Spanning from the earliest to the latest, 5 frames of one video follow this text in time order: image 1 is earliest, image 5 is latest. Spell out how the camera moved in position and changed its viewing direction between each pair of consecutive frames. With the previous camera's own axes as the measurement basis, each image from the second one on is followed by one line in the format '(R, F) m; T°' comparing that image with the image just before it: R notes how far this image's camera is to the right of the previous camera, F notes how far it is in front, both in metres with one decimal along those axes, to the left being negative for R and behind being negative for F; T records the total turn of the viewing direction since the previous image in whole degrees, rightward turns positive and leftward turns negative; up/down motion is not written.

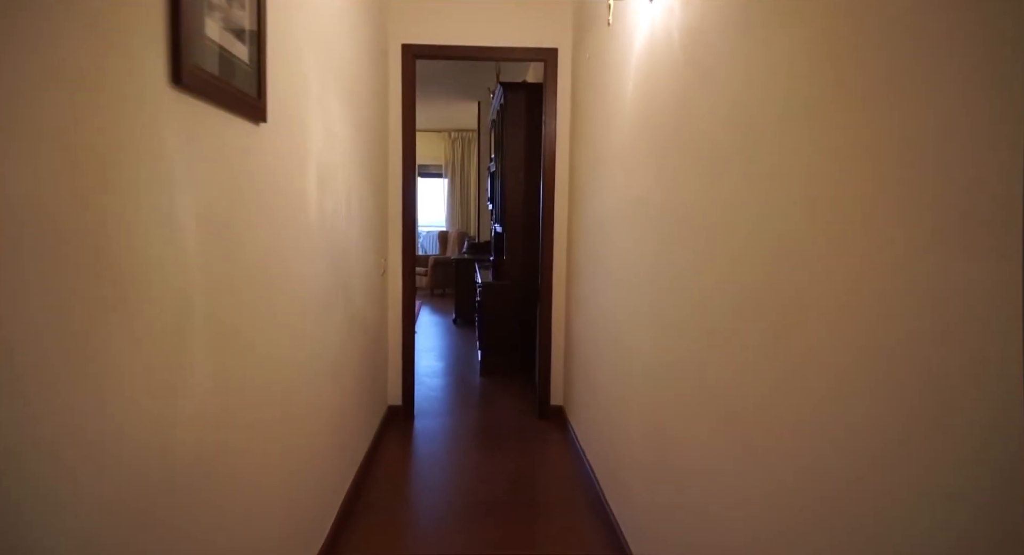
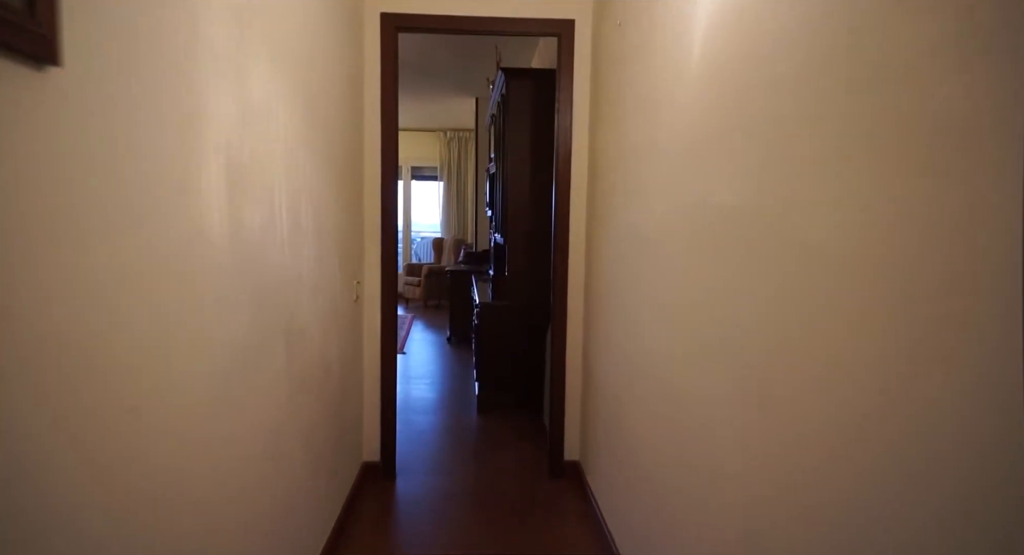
(0.0, +0.5) m; 0°
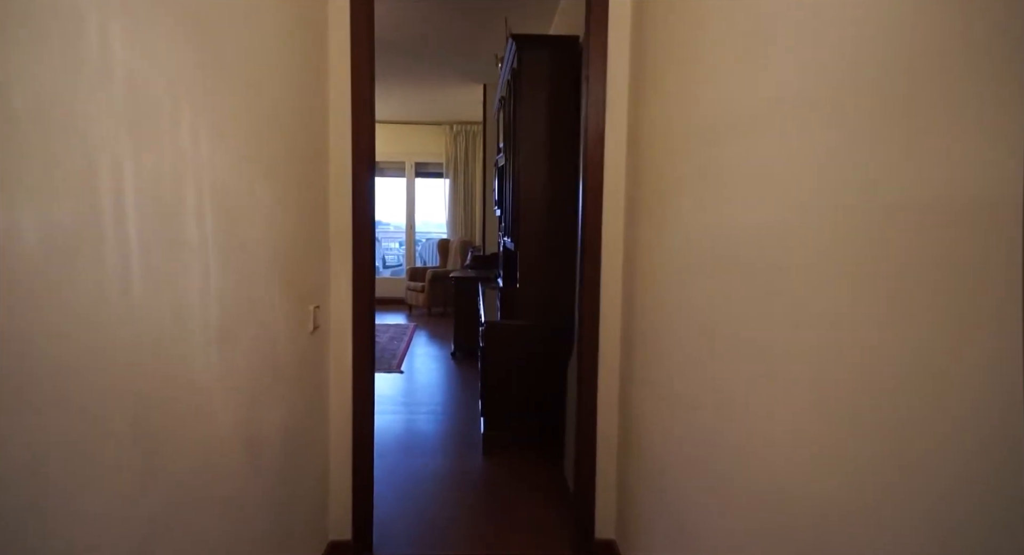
(0.0, +0.6) m; -1°
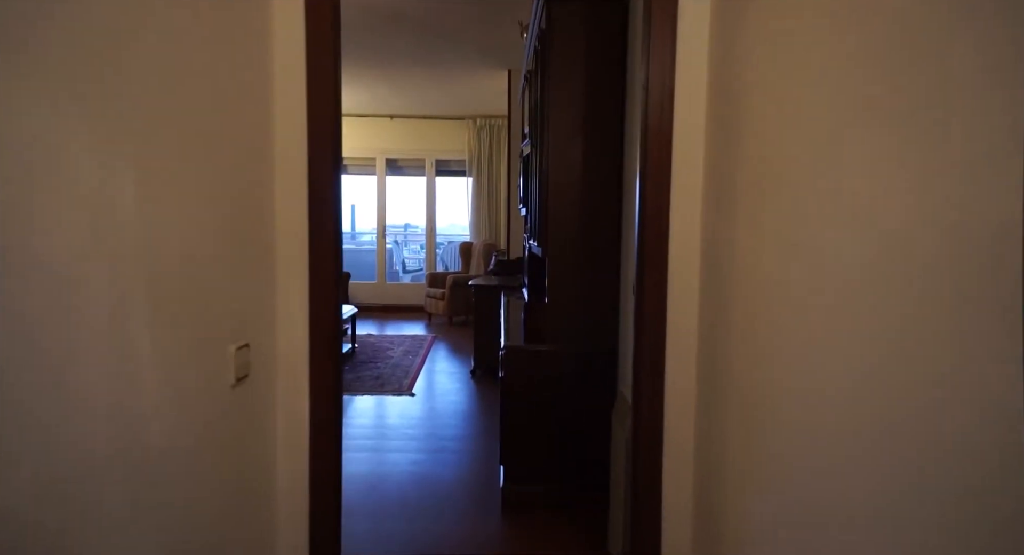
(0.0, +0.6) m; -3°
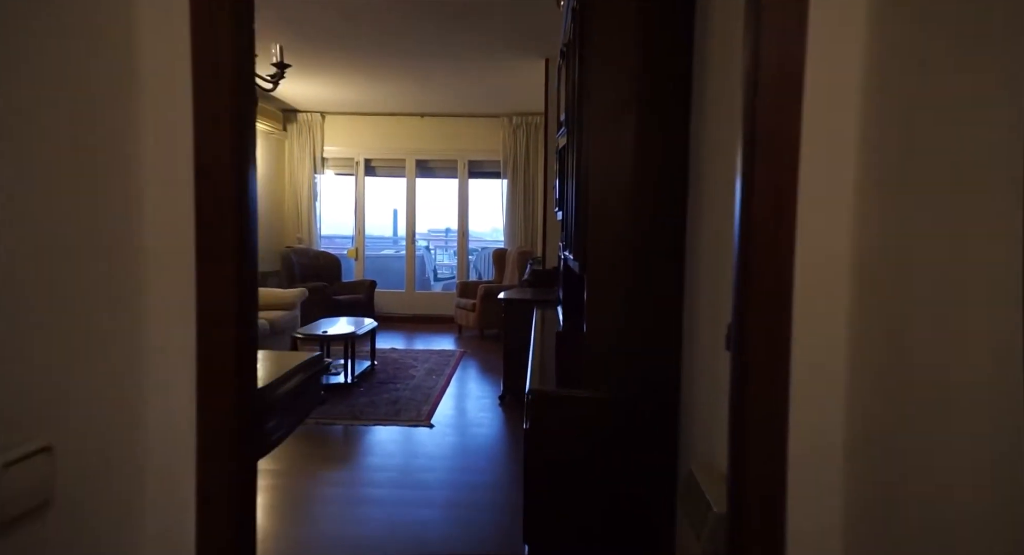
(0.0, +0.5) m; -4°
